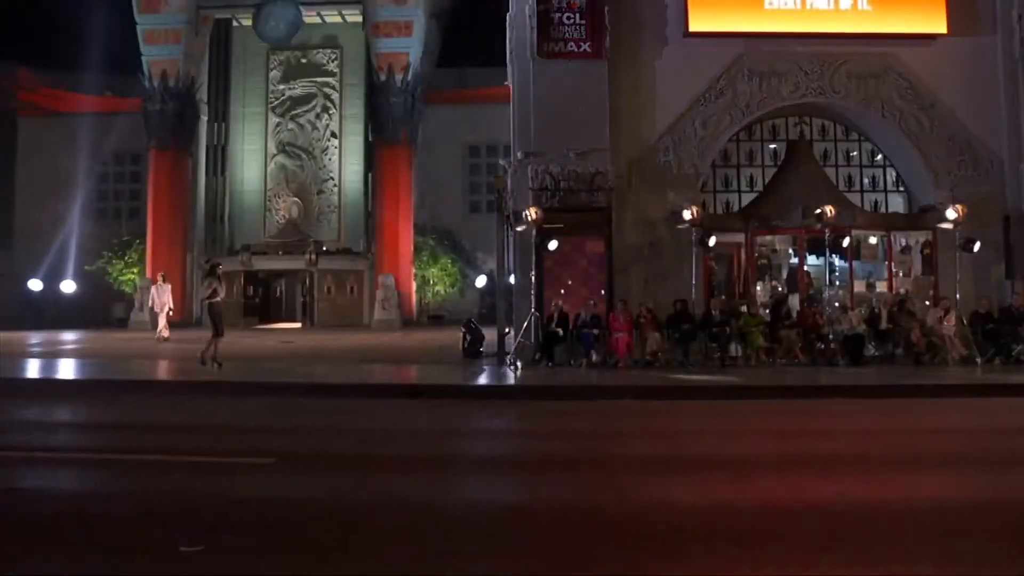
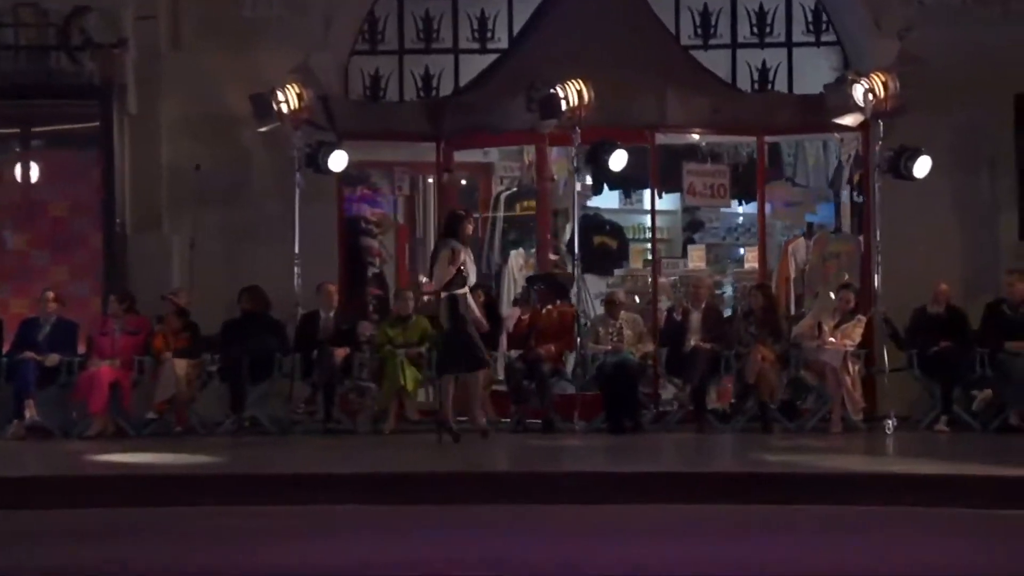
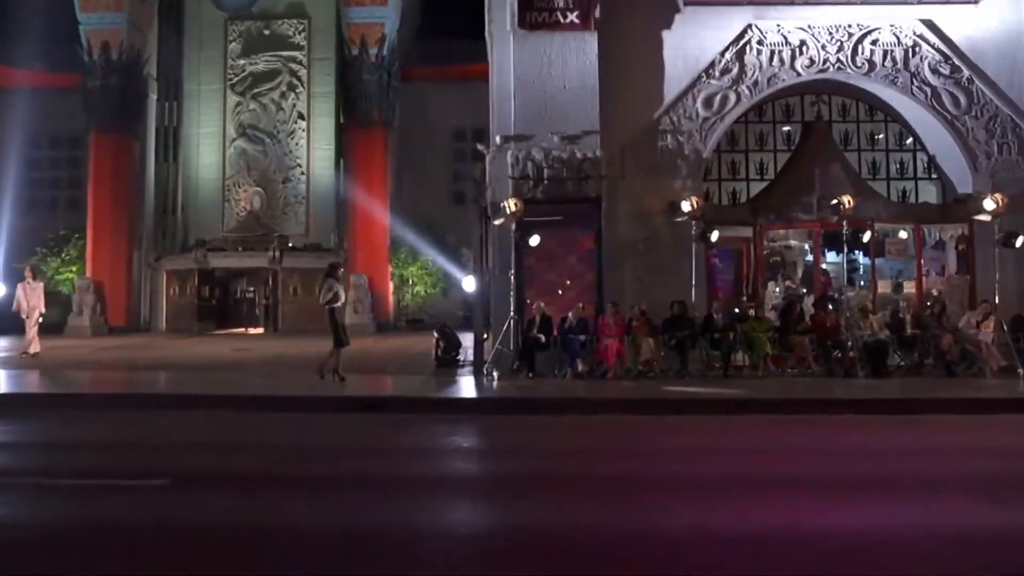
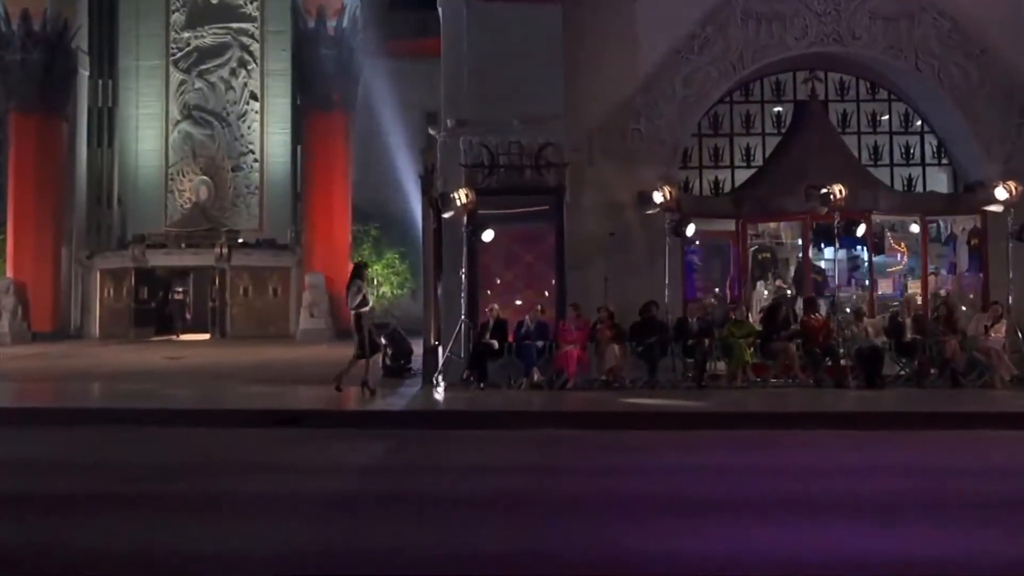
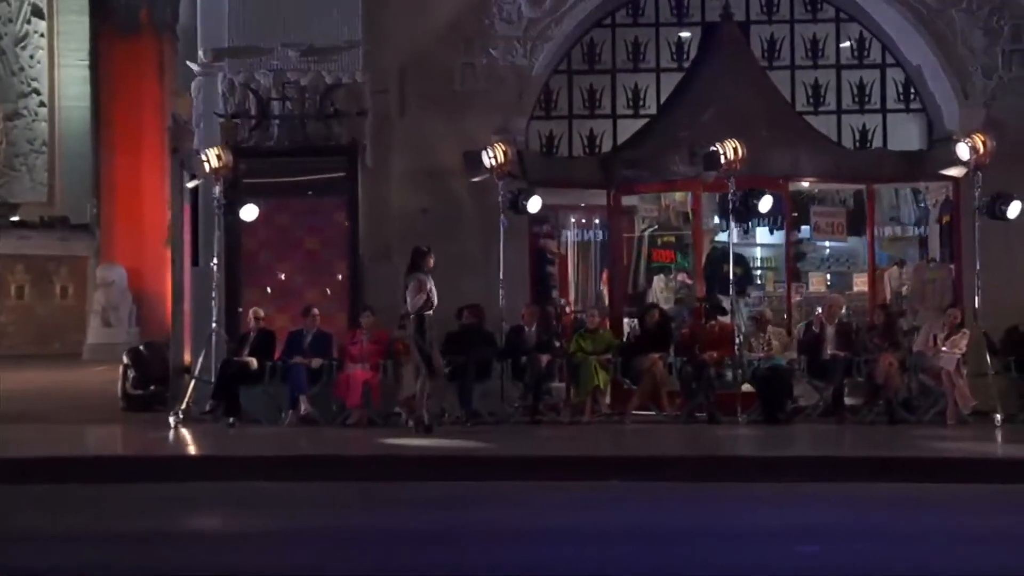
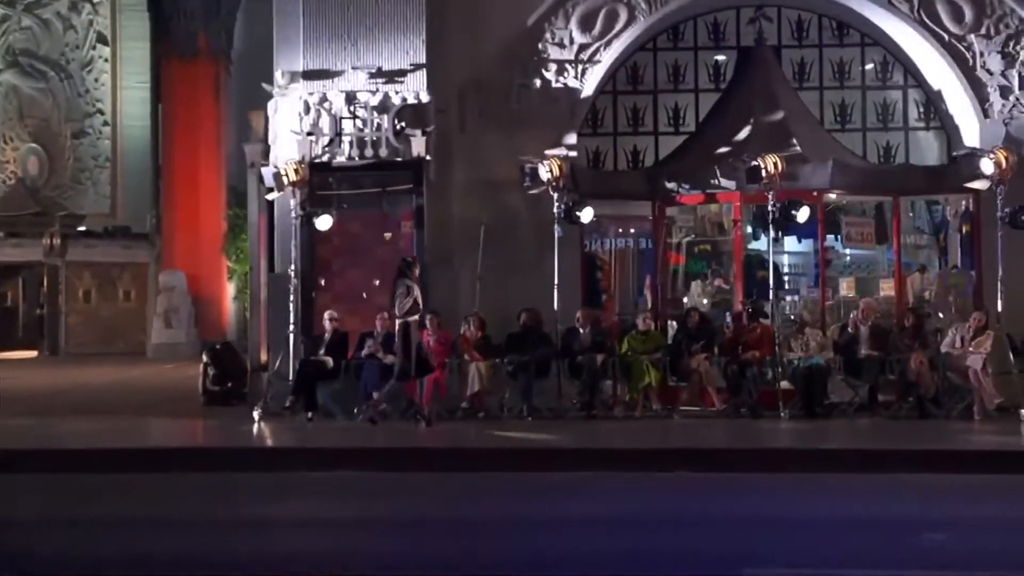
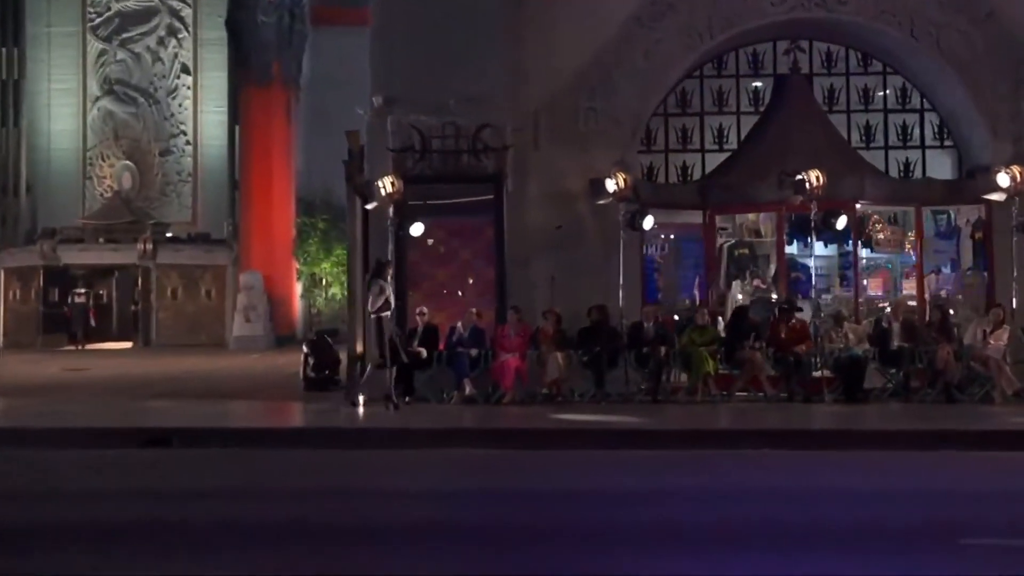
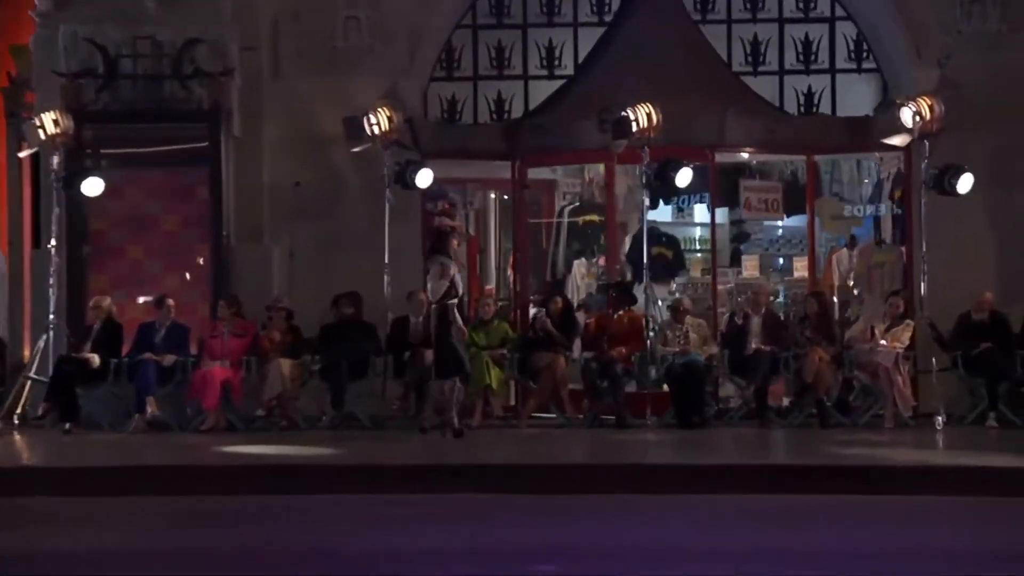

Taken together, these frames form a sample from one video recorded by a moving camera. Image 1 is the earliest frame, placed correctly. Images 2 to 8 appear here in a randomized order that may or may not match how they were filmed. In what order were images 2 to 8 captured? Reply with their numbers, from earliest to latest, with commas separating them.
3, 4, 7, 6, 5, 8, 2
